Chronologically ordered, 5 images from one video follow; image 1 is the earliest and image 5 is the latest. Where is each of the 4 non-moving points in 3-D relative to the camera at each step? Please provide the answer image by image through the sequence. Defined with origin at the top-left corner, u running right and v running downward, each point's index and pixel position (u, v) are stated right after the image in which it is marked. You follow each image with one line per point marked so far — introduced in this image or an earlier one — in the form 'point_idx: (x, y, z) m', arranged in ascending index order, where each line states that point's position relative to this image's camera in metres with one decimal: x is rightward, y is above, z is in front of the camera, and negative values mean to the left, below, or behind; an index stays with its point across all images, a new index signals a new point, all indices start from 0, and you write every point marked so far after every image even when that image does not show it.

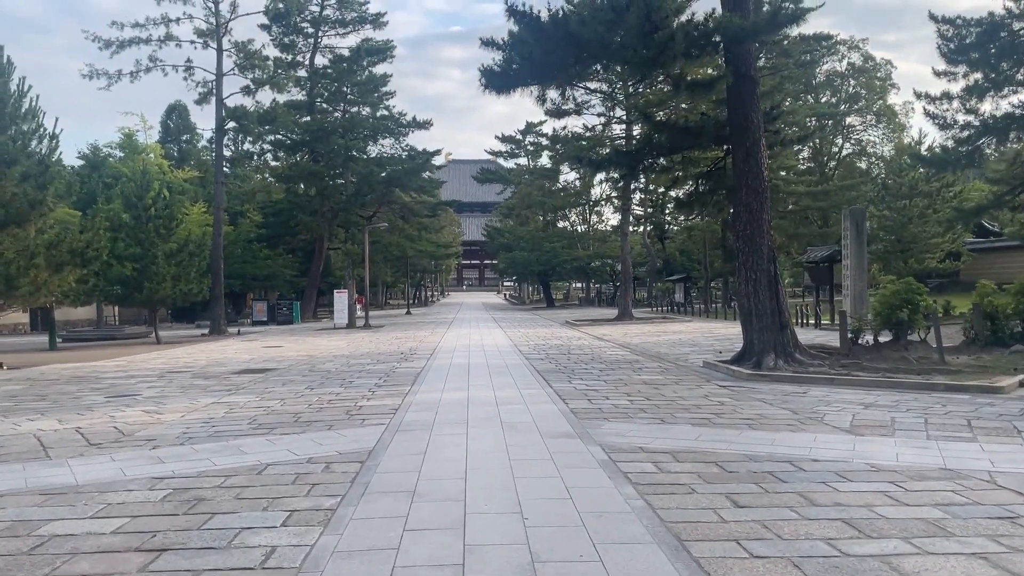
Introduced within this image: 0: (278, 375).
0: (-4.6, -1.7, +16.2) m
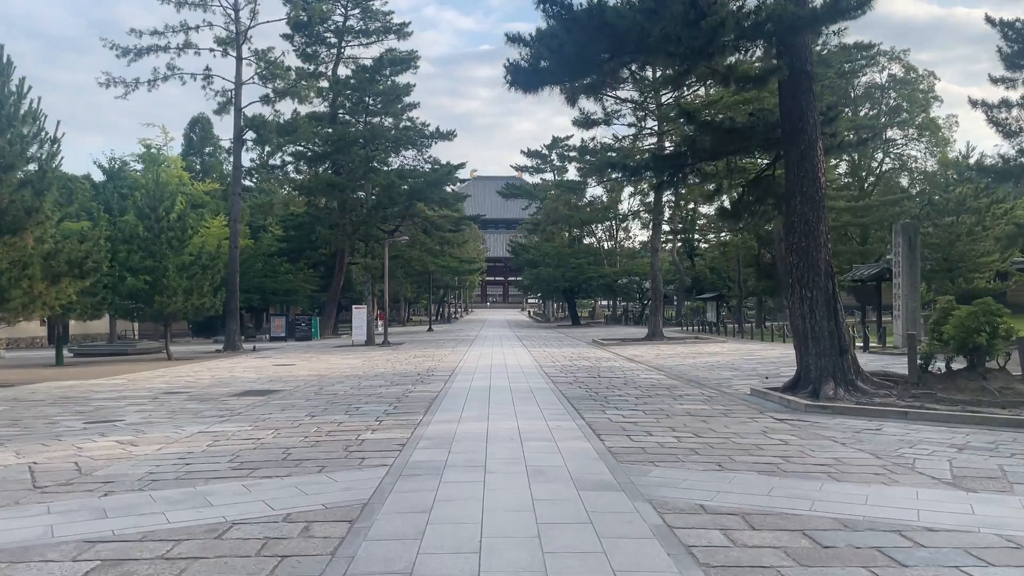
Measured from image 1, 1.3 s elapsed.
0: (-4.2, -2.0, +14.7) m
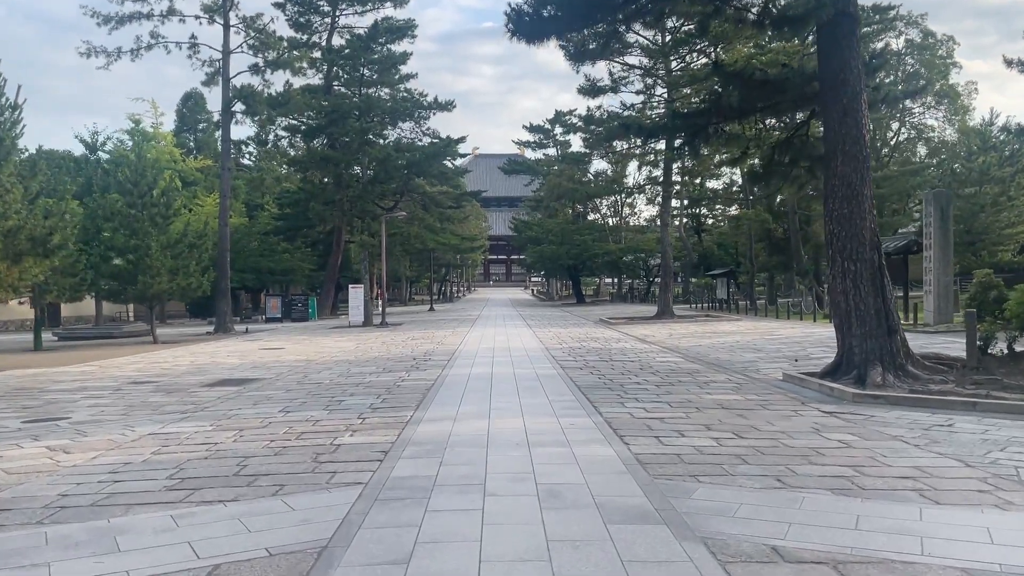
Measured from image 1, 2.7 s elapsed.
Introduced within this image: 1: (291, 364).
0: (-4.1, -1.6, +13.1) m
1: (-4.8, -1.6, +17.7) m
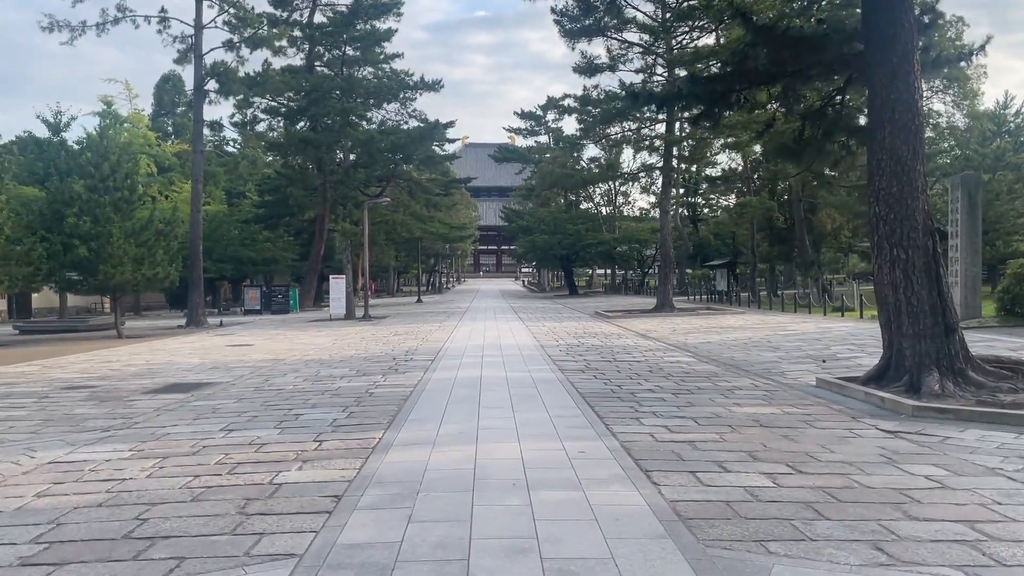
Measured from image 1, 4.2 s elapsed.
0: (-4.2, -1.5, +11.2) m
1: (-4.9, -1.5, +15.8) m
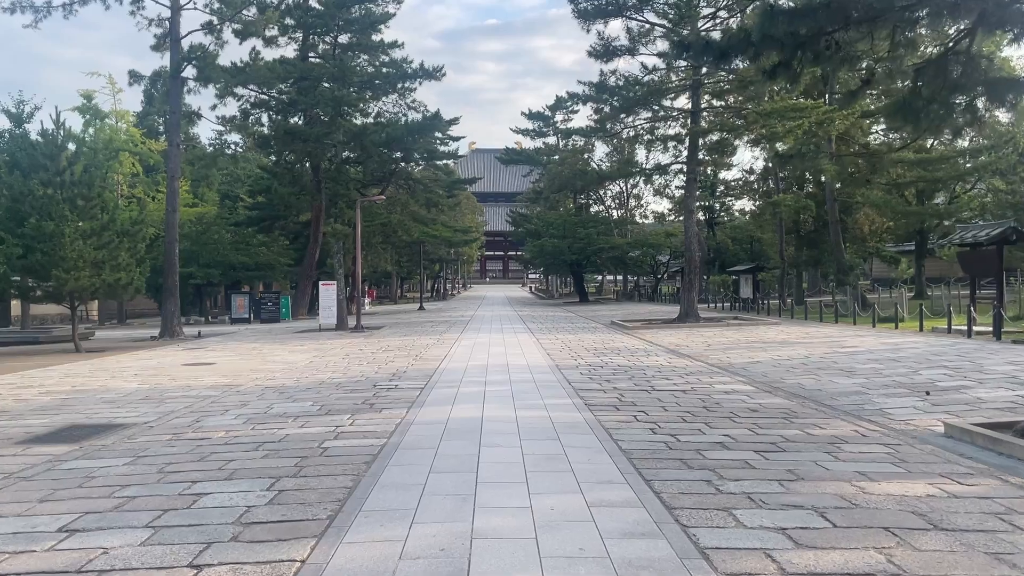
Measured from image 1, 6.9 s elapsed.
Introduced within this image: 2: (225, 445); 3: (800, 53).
0: (-4.1, -1.6, +8.0) m
1: (-4.8, -1.6, +12.6) m
2: (-2.8, -1.5, +8.1) m
3: (+3.3, +2.7, +9.4) m
